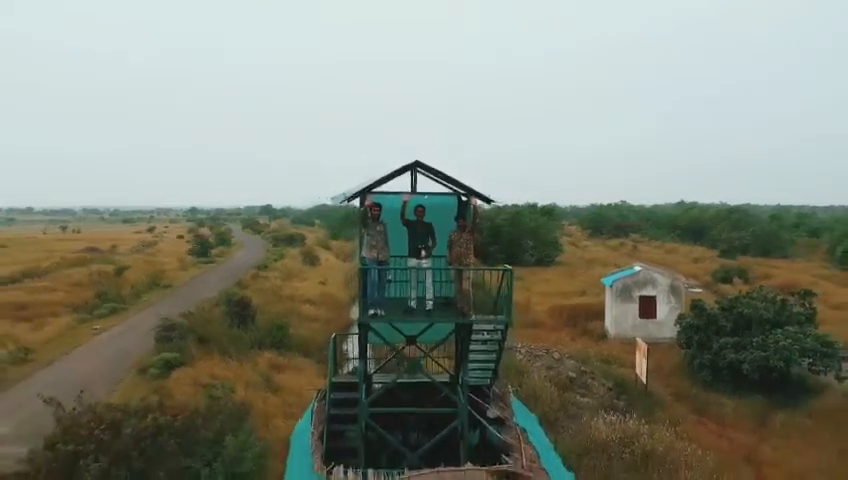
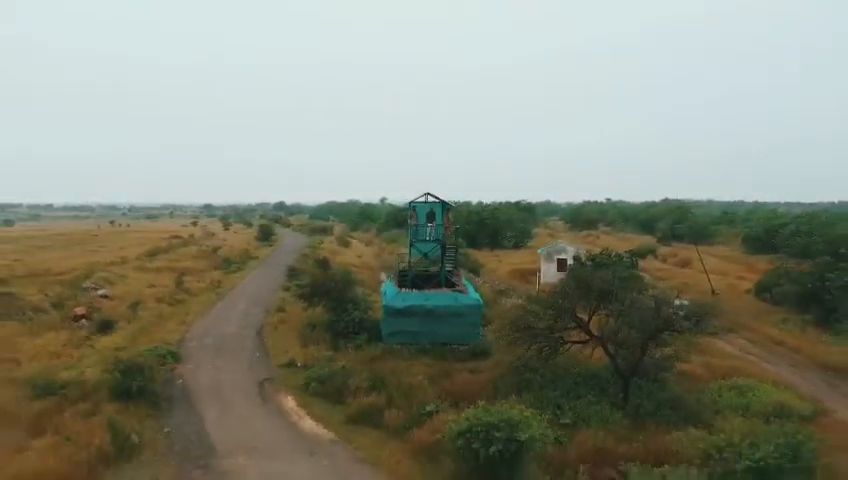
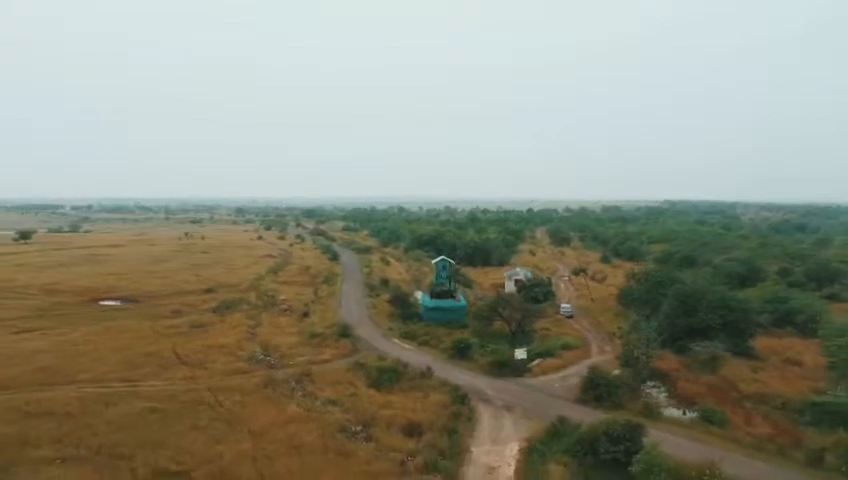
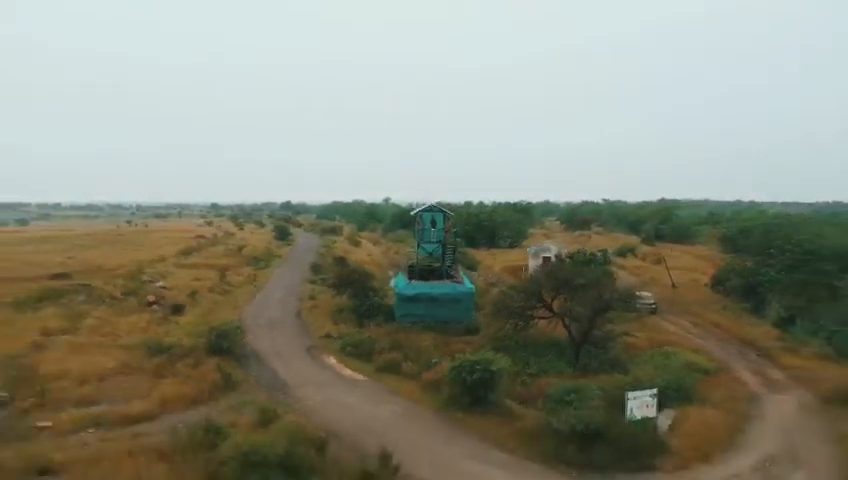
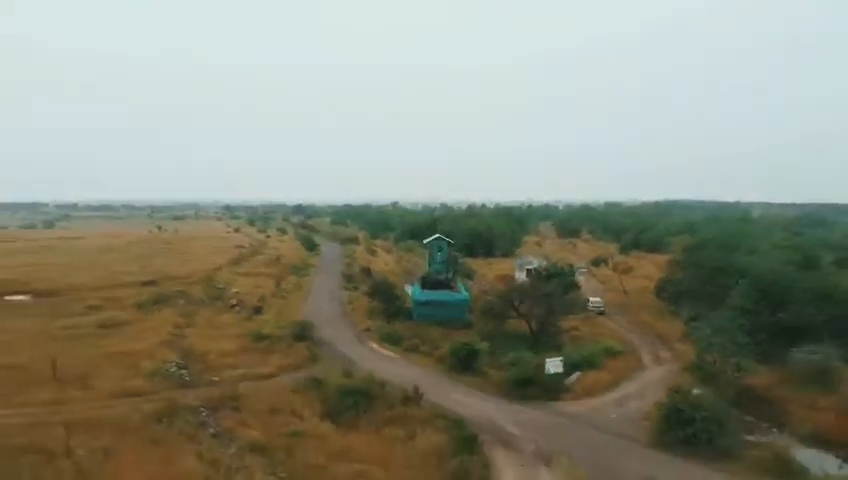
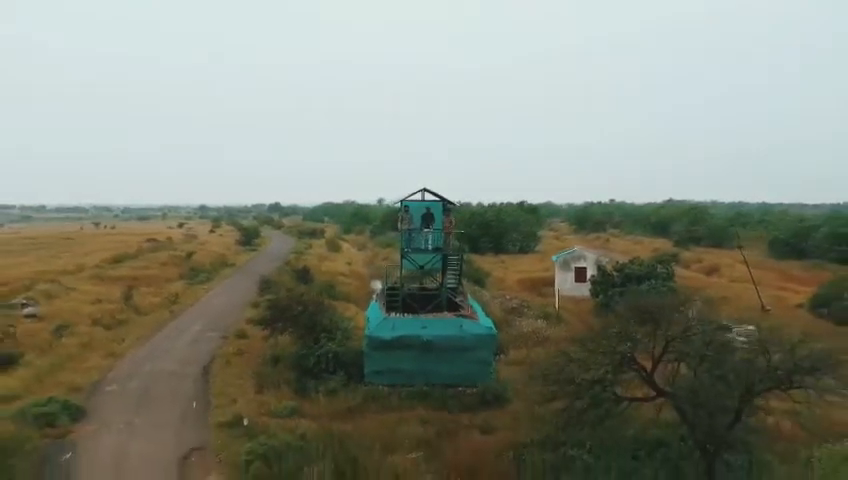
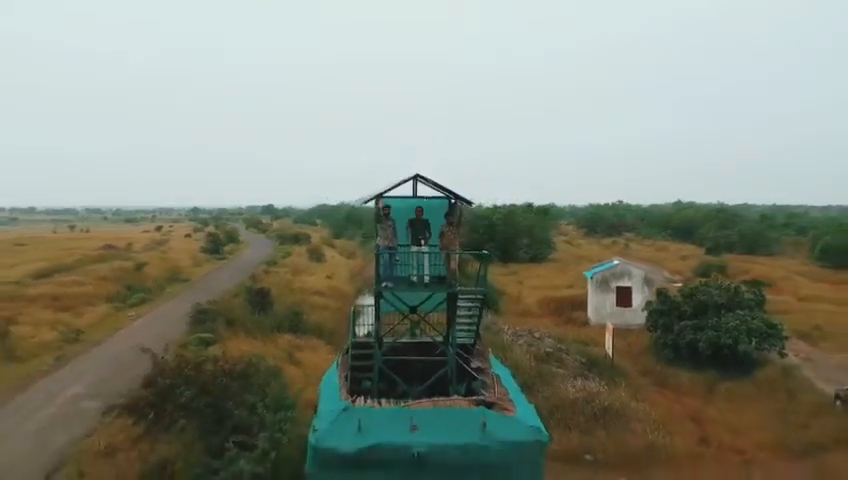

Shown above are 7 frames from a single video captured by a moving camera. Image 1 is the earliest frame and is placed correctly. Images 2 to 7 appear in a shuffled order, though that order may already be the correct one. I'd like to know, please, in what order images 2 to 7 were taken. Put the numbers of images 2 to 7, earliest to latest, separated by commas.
7, 6, 2, 4, 5, 3
